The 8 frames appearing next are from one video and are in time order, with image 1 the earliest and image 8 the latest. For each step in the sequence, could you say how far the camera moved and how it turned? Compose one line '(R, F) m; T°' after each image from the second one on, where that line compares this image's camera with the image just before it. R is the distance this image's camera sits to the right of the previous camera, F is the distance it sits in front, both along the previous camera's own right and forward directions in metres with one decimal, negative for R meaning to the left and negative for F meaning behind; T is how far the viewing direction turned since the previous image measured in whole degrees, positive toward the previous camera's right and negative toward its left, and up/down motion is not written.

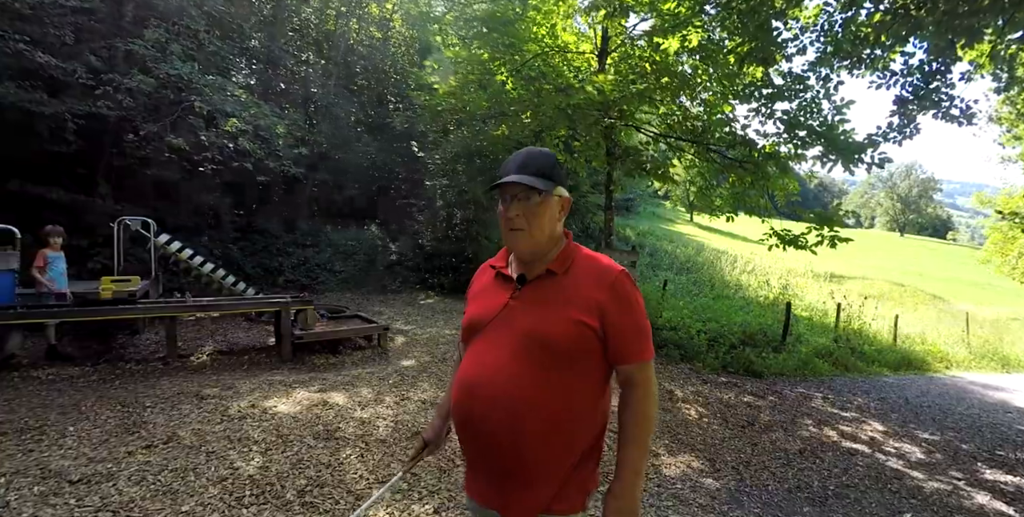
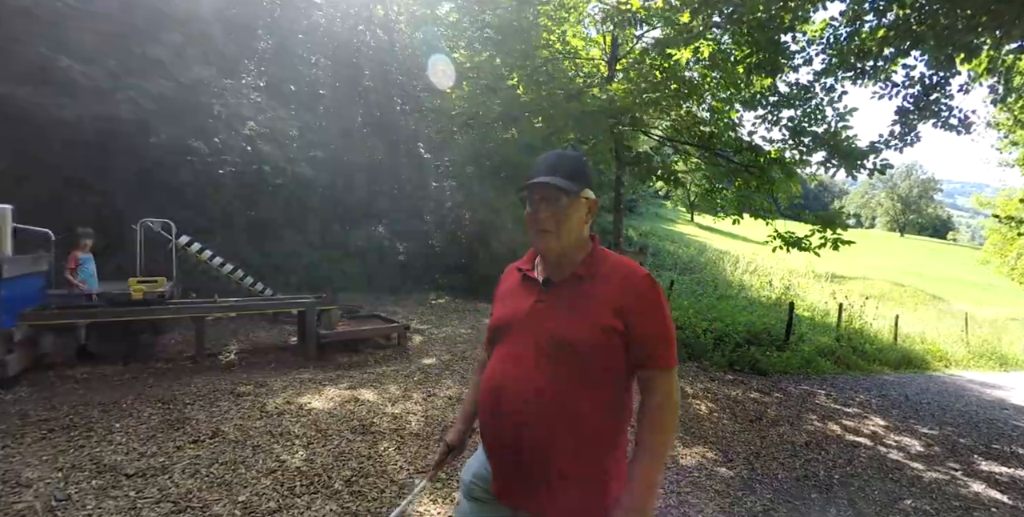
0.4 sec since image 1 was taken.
(-0.1, -0.2) m; 0°
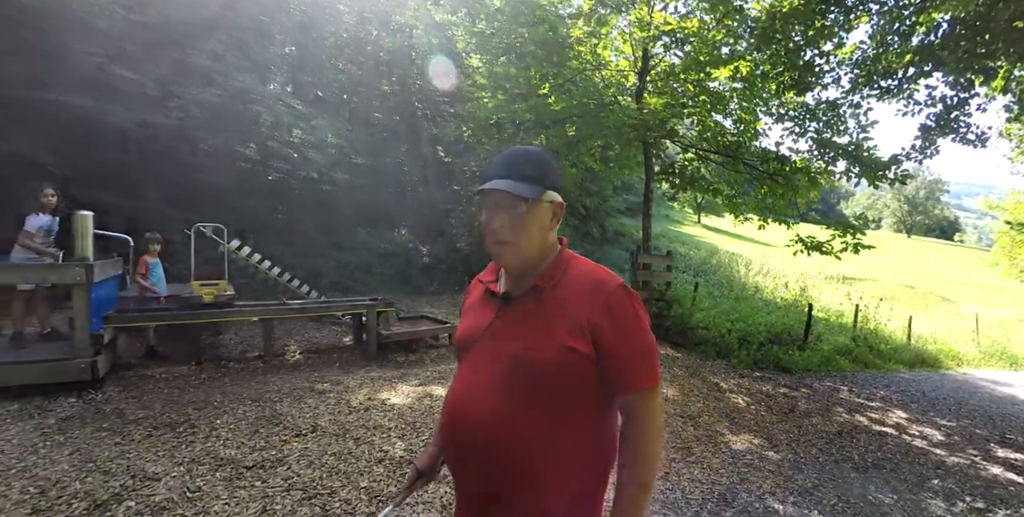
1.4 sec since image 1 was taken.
(-0.4, -0.3) m; 0°
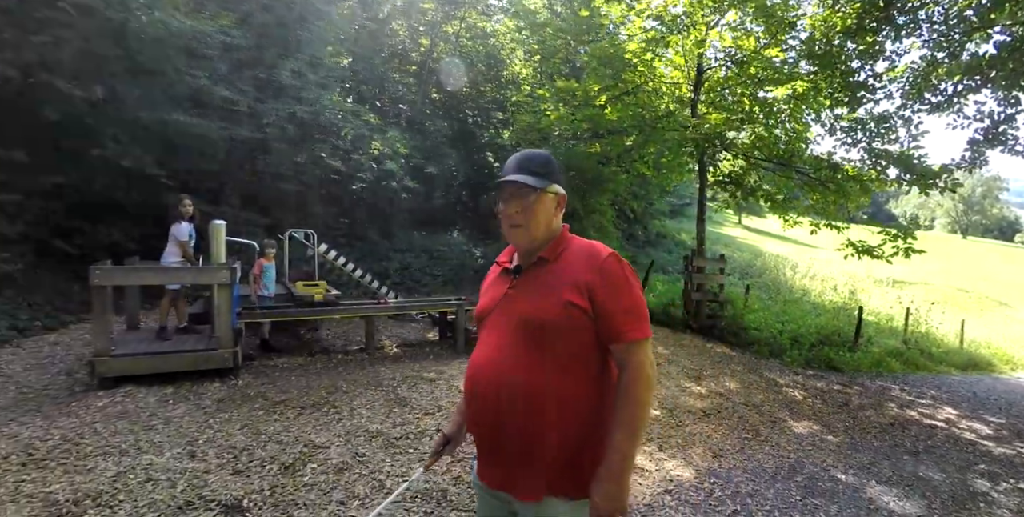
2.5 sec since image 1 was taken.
(-0.5, -0.6) m; -4°
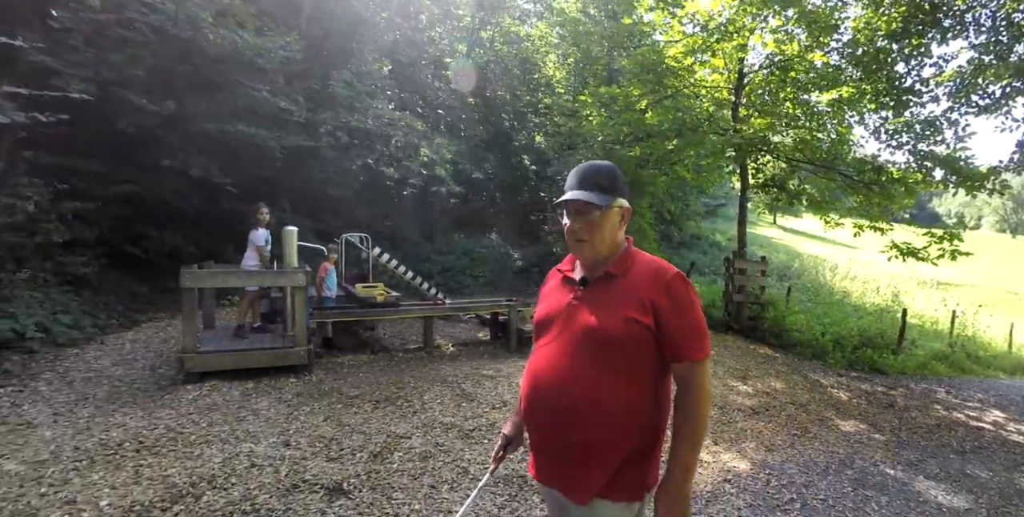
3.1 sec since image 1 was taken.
(-0.3, -0.3) m; -3°
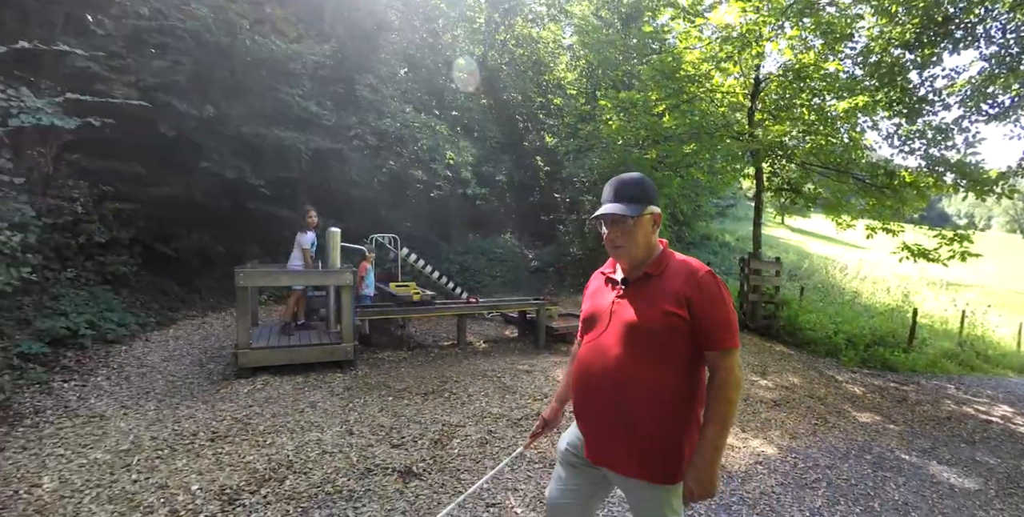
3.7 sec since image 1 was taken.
(-0.3, -0.3) m; -1°
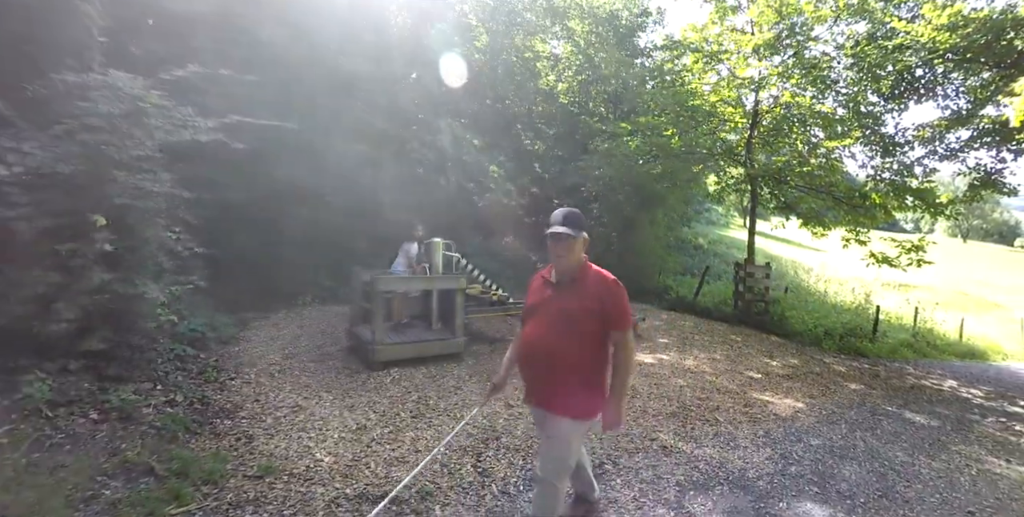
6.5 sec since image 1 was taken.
(-1.4, -1.1) m; +4°
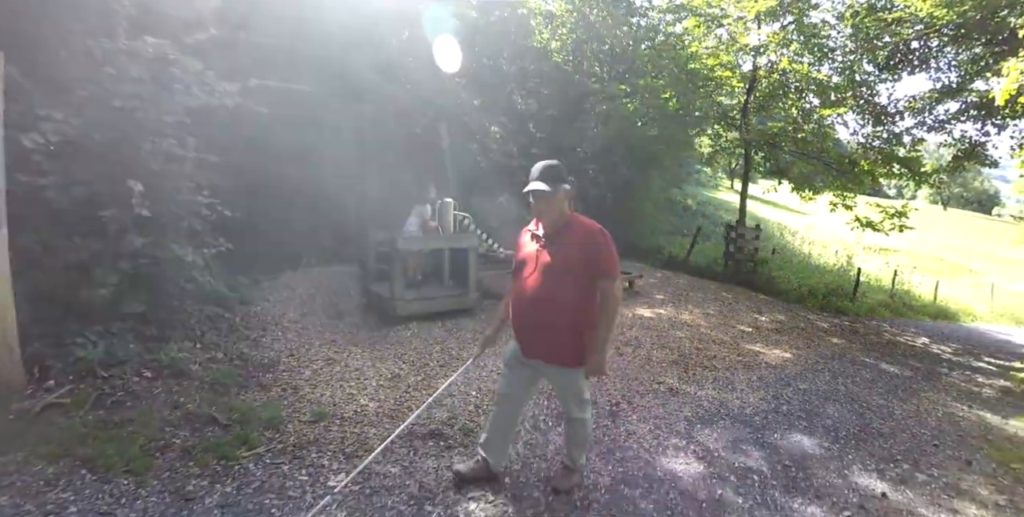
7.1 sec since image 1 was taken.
(-0.3, -0.3) m; +1°
